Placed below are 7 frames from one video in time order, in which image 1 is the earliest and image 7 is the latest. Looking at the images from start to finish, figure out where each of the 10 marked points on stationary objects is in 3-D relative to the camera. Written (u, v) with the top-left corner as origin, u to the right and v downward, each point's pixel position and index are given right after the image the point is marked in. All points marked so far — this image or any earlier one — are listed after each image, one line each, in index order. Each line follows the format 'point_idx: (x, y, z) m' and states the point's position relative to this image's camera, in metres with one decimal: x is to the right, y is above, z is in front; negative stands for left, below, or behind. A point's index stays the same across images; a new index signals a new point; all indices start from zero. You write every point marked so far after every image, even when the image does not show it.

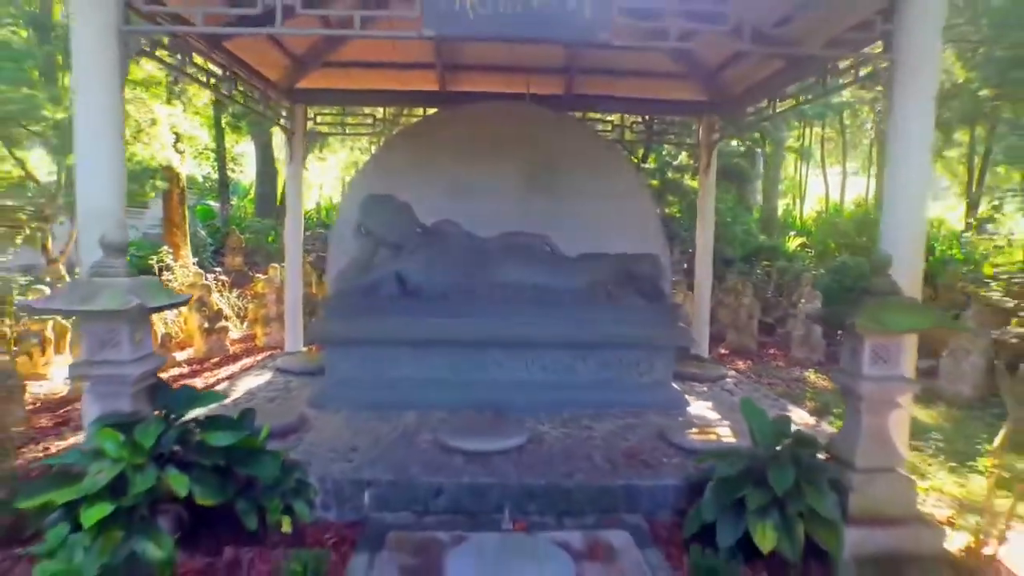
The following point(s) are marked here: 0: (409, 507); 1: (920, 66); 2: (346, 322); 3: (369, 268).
0: (-0.3, -0.6, +3.2) m
1: (+1.1, +0.6, +3.2) m
2: (-0.6, -0.1, +4.4) m
3: (-0.6, +0.1, +4.8) m
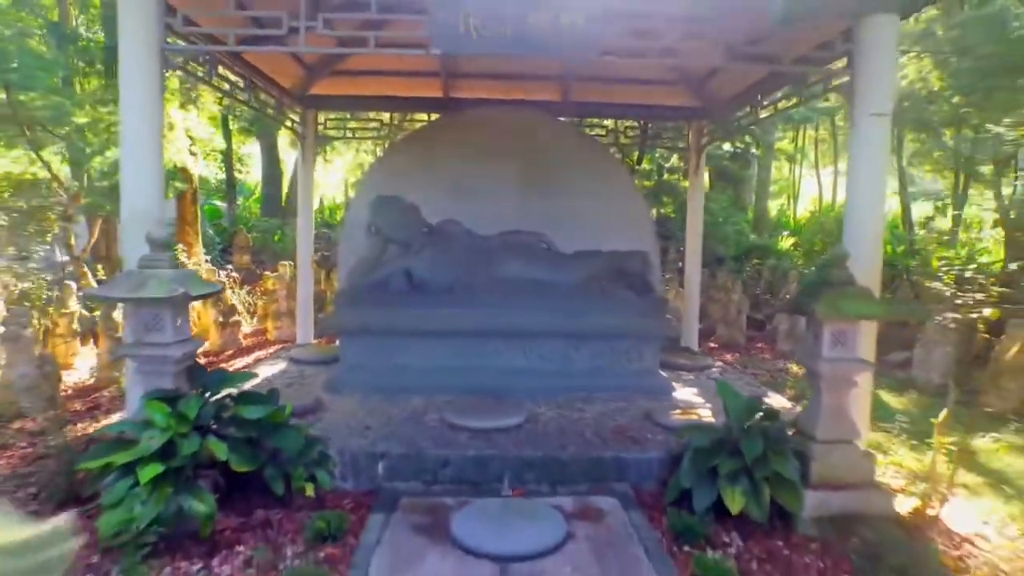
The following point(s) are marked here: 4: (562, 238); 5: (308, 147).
0: (-0.3, -0.6, +3.6) m
1: (+1.1, +0.6, +3.5) m
2: (-0.6, -0.1, +4.8) m
3: (-0.6, +0.1, +5.2) m
4: (+0.3, +0.3, +5.8) m
5: (-1.2, +0.8, +6.7) m
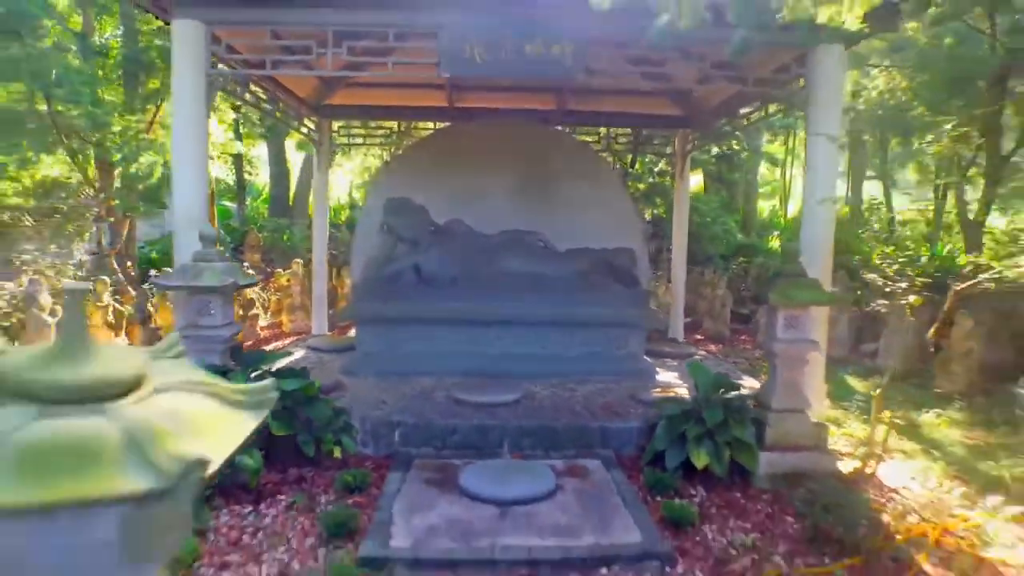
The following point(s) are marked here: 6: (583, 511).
0: (-0.3, -0.6, +4.2) m
1: (+1.1, +0.7, +4.1) m
2: (-0.7, -0.1, +5.3) m
3: (-0.6, +0.1, +5.7) m
4: (+0.3, +0.3, +6.3) m
5: (-1.2, +0.9, +7.2) m
6: (+0.2, -0.6, +3.2) m
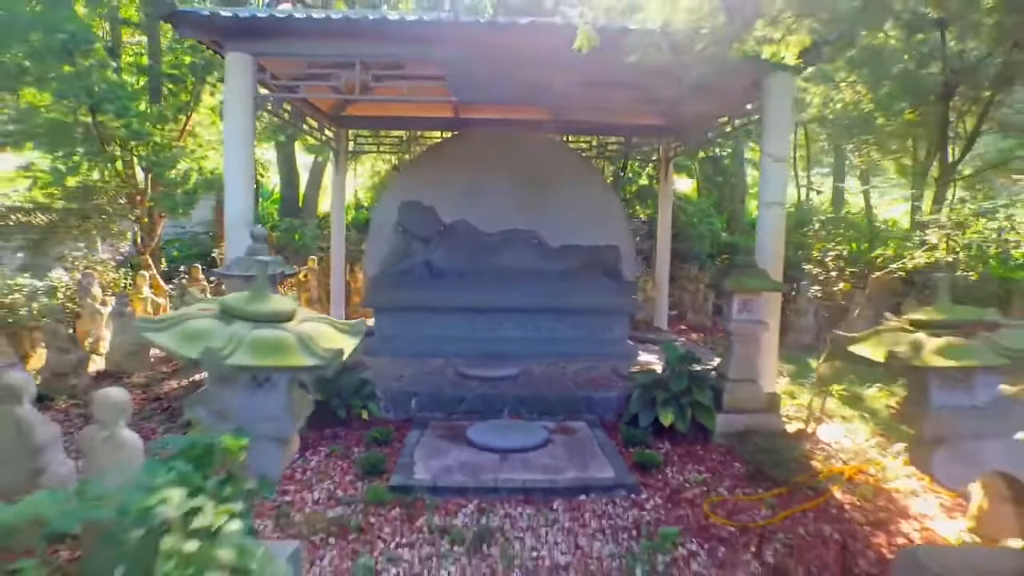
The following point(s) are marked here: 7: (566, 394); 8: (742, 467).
0: (-0.3, -0.5, +4.9) m
1: (+1.1, +0.7, +4.8) m
2: (-0.7, 0.0, +6.1) m
3: (-0.6, +0.2, +6.5) m
4: (+0.3, +0.3, +7.1) m
5: (-1.2, +0.9, +8.0) m
6: (+0.2, -0.6, +4.0) m
7: (+0.2, -0.5, +4.9) m
8: (+0.8, -0.6, +4.0) m
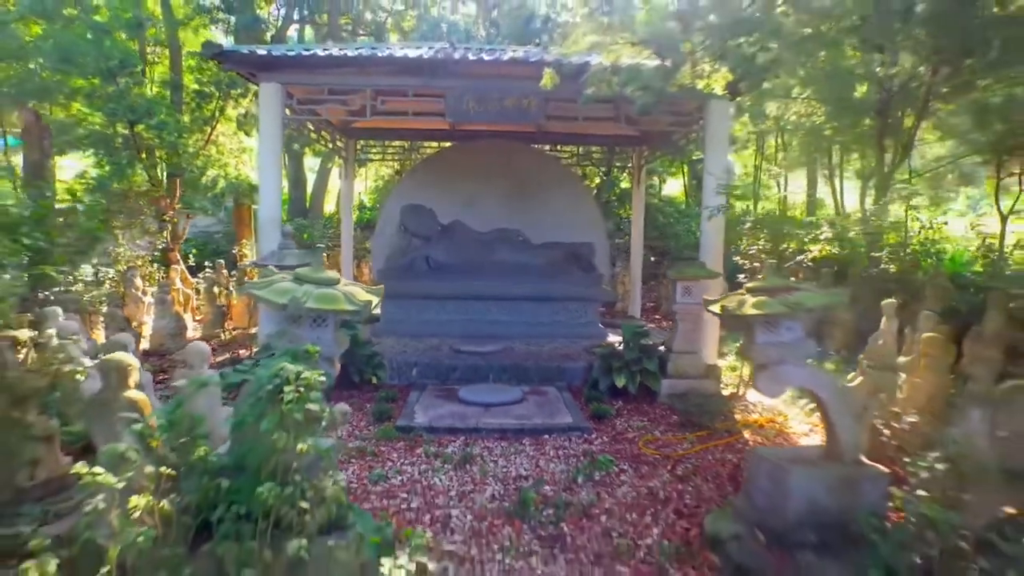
0: (-0.4, -0.5, +5.9) m
1: (+1.1, +0.8, +5.9) m
2: (-0.7, 0.0, +7.1) m
3: (-0.7, +0.2, +7.5) m
4: (+0.2, +0.4, +8.1) m
5: (-1.3, +1.0, +9.0) m
6: (+0.1, -0.5, +5.0) m
7: (+0.2, -0.4, +5.9) m
8: (+0.7, -0.6, +5.1) m
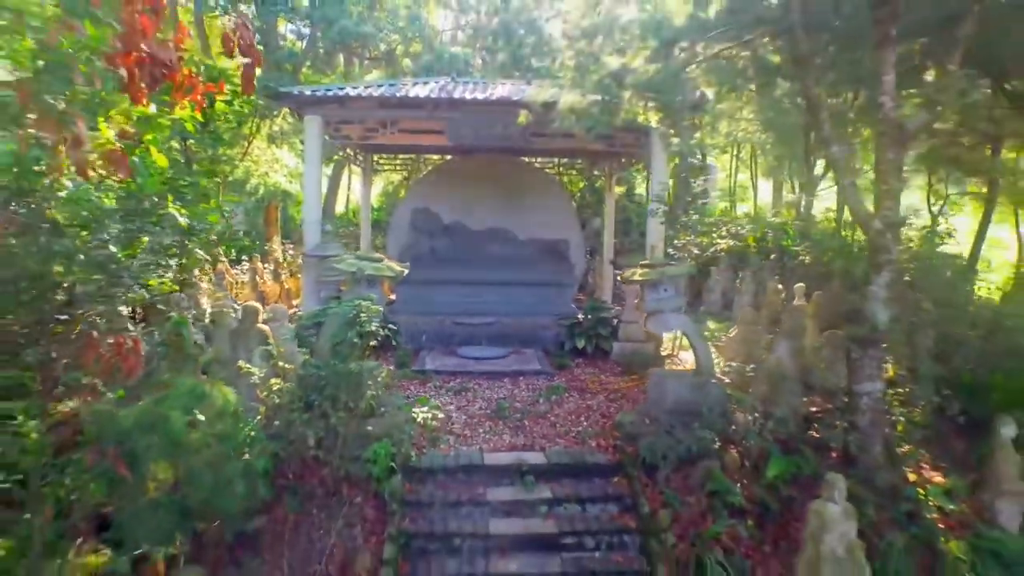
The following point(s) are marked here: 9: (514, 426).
0: (-0.5, -0.4, +7.6) m
1: (+1.0, +0.9, +7.6) m
2: (-0.8, +0.1, +8.8) m
3: (-0.8, +0.3, +9.2) m
4: (+0.1, +0.5, +9.8) m
5: (-1.4, +1.1, +10.7) m
6: (0.0, -0.4, +6.7) m
7: (+0.1, -0.3, +7.6) m
8: (+0.7, -0.5, +6.8) m
9: (0.0, -0.6, +4.8) m
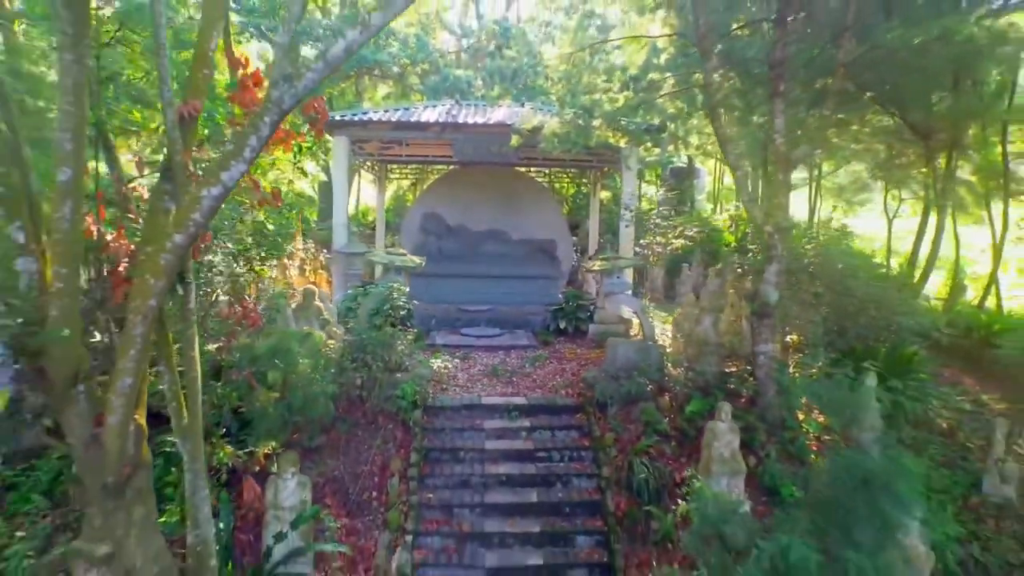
0: (-0.5, -0.3, +9.1) m
1: (+0.9, +0.9, +9.1) m
2: (-0.9, +0.2, +10.3) m
3: (-0.8, +0.4, +10.7) m
4: (+0.1, +0.6, +11.3) m
5: (-1.4, +1.1, +12.2) m
6: (0.0, -0.4, +8.2) m
7: (0.0, -0.2, +9.1) m
8: (+0.6, -0.4, +8.3) m
9: (0.0, -0.5, +6.3) m
